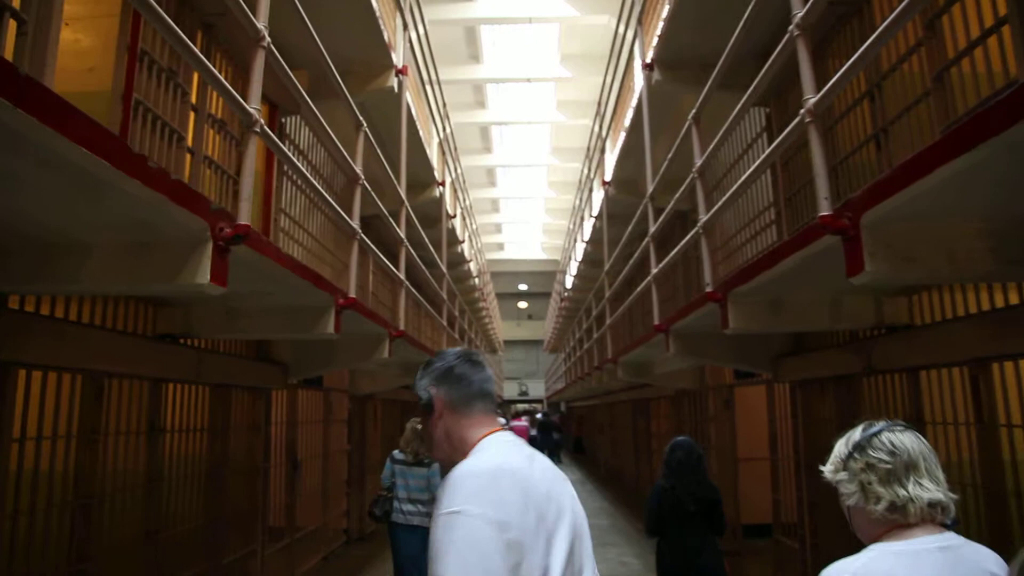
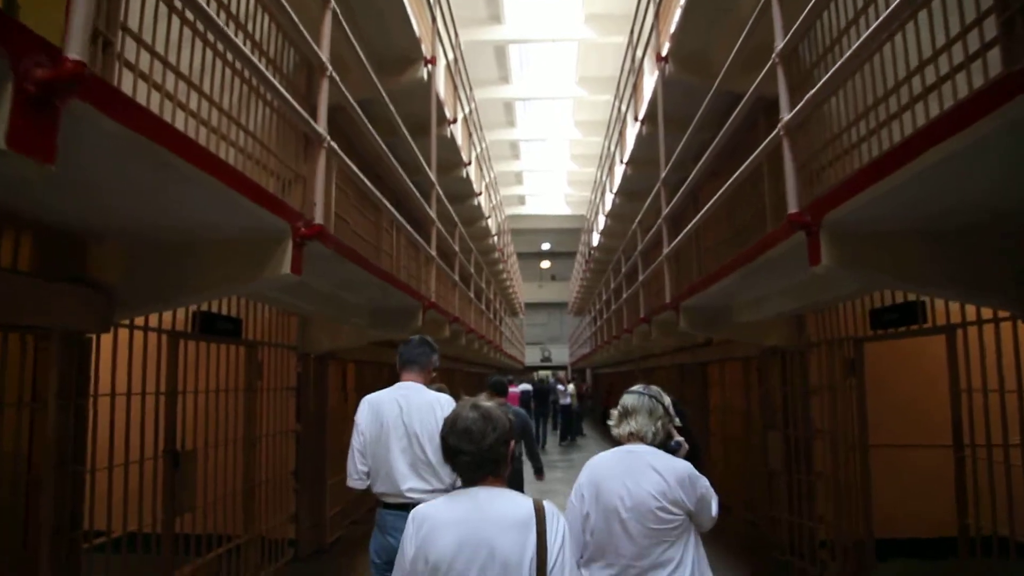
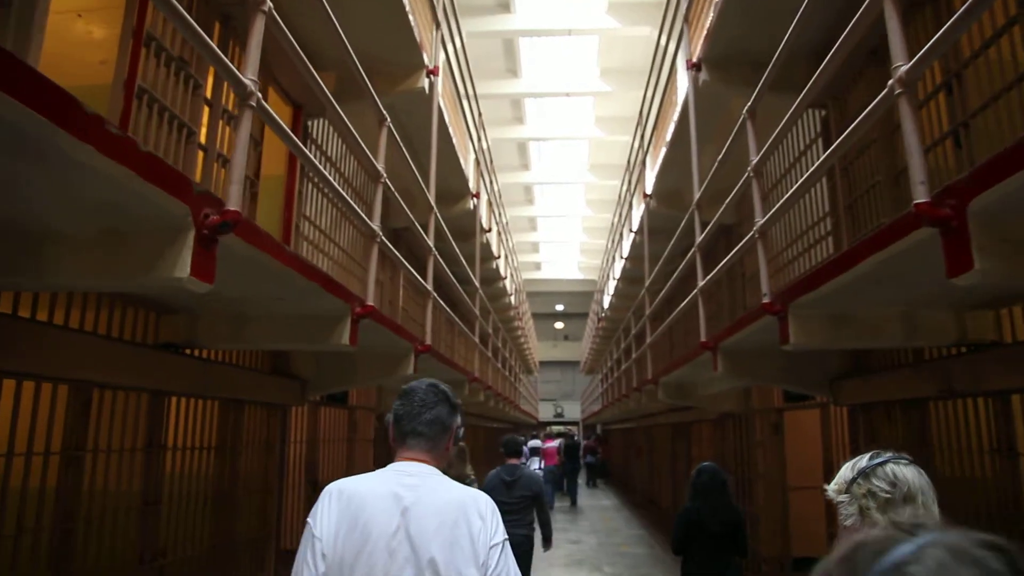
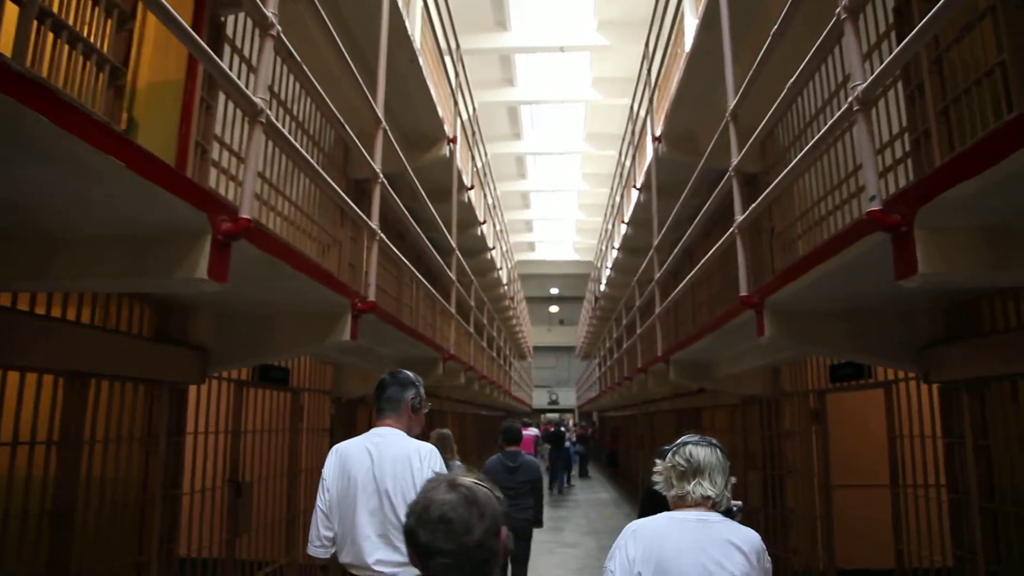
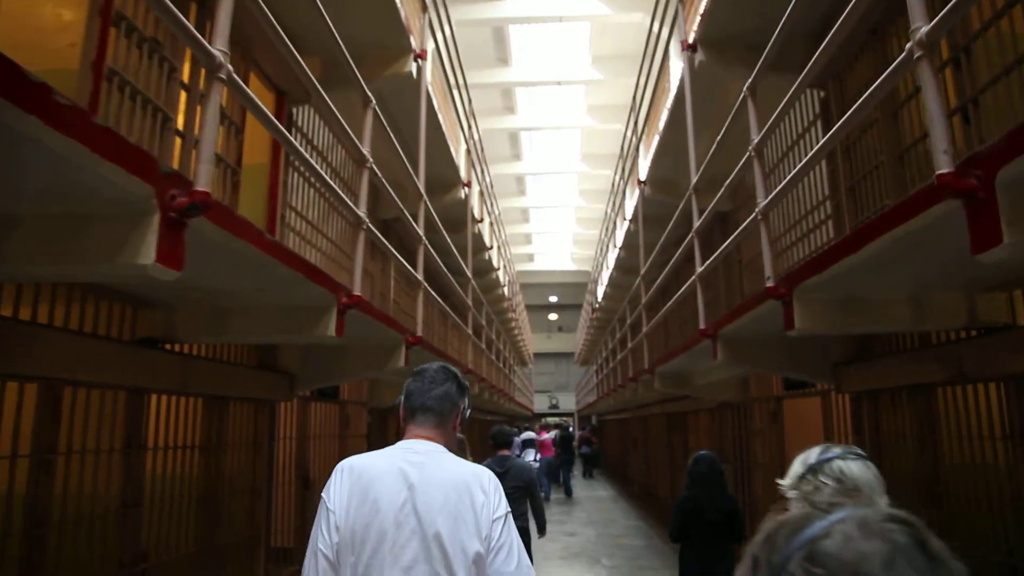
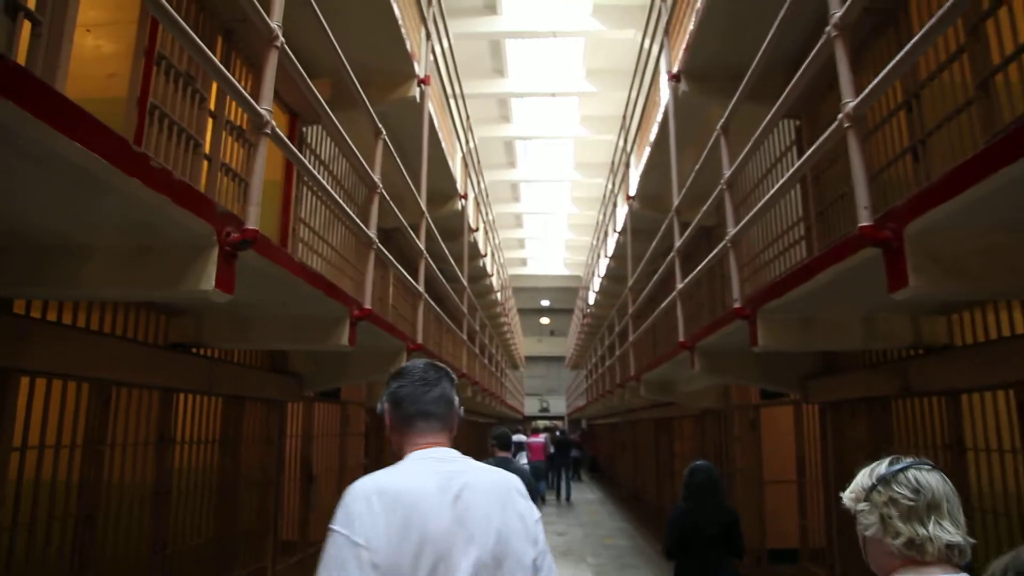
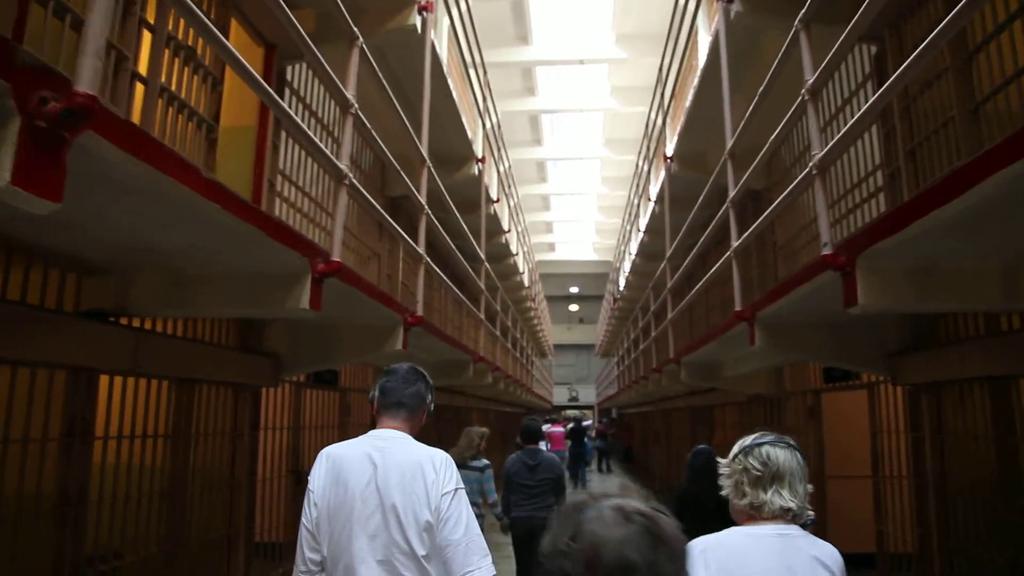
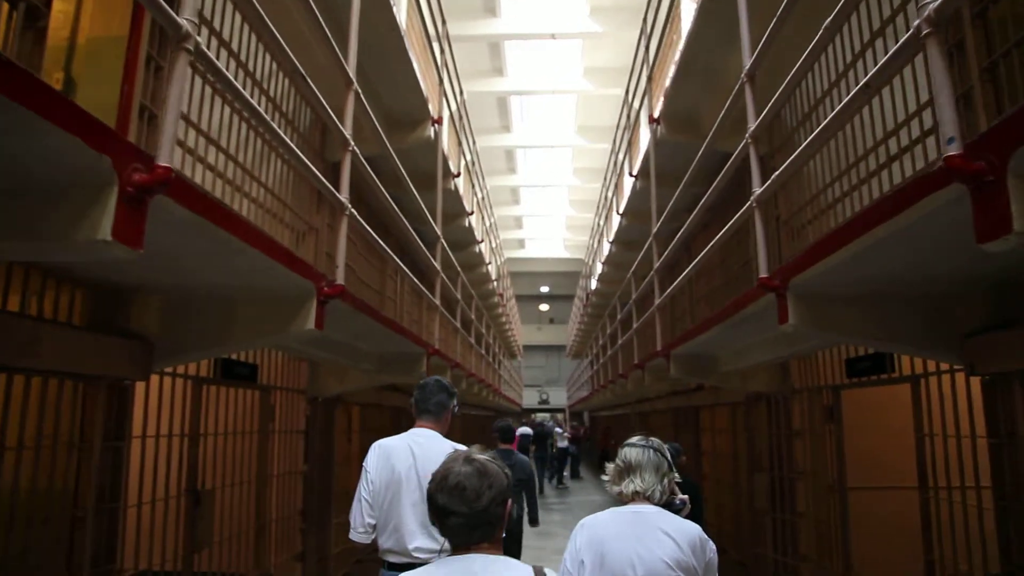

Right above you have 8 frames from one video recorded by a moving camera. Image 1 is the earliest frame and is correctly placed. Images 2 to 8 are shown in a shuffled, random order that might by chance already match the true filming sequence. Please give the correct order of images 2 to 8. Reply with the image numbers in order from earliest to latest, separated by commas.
6, 3, 5, 7, 4, 8, 2
